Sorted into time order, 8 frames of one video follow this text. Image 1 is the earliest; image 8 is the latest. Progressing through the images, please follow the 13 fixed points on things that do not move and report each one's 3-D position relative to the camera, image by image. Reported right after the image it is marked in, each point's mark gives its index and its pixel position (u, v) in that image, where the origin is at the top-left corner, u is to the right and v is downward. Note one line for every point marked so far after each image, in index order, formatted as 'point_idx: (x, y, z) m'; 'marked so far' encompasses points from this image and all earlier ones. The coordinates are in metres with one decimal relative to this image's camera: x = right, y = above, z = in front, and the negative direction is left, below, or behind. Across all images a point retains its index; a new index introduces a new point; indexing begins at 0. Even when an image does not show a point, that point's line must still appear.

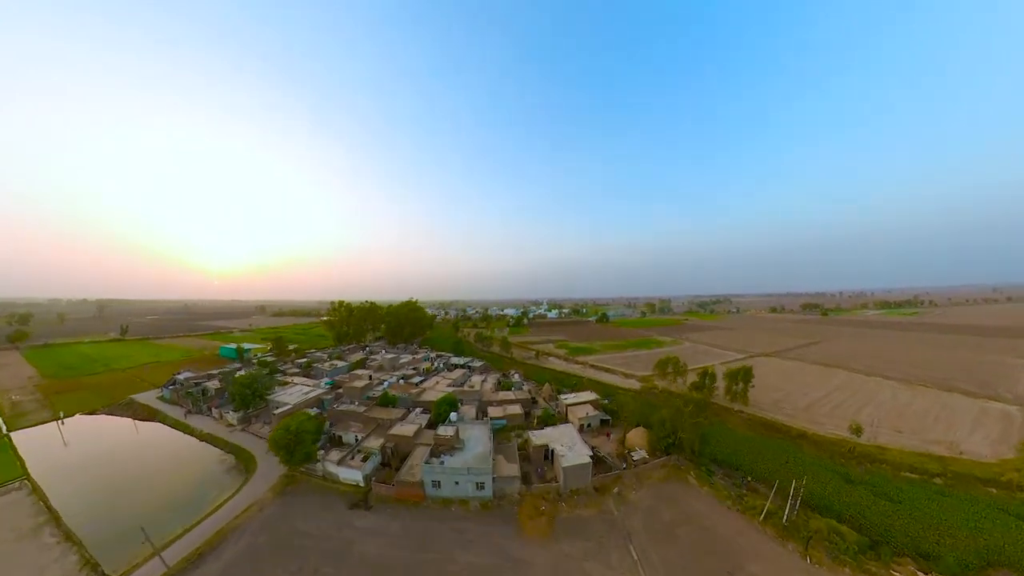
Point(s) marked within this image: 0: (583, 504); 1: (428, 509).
0: (+4.0, -12.1, +17.2) m
1: (-5.0, -13.0, +18.1) m
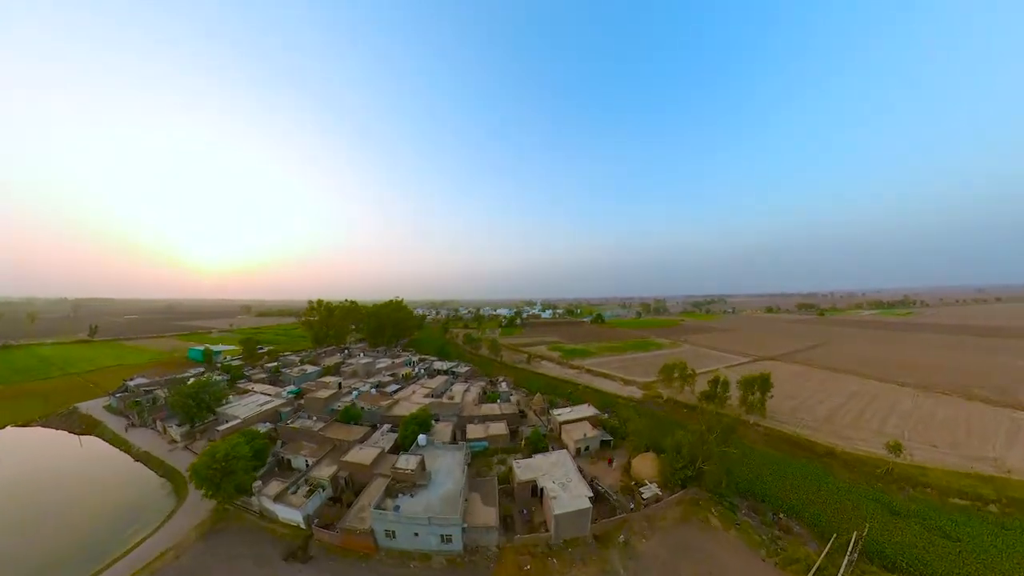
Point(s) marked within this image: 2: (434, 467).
0: (+2.9, -11.8, +13.3) m
1: (-6.1, -12.7, +14.0) m
2: (-4.3, -10.0, +17.1) m
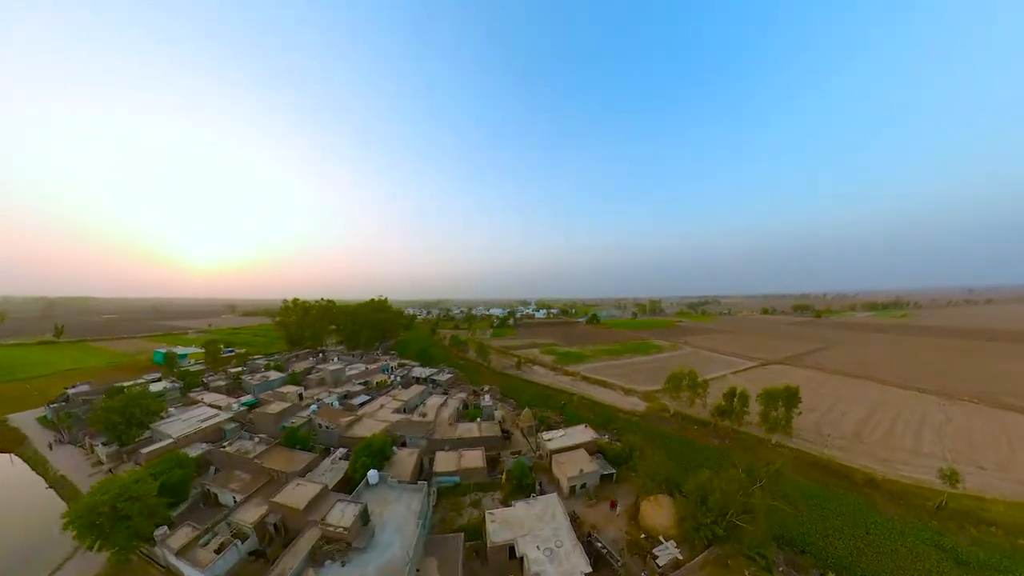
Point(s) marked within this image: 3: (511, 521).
0: (+1.9, -11.5, +9.3) m
1: (-7.2, -12.4, +9.9) m
2: (-5.4, -9.7, +13.0) m
3: (0.0, -9.6, +12.7) m
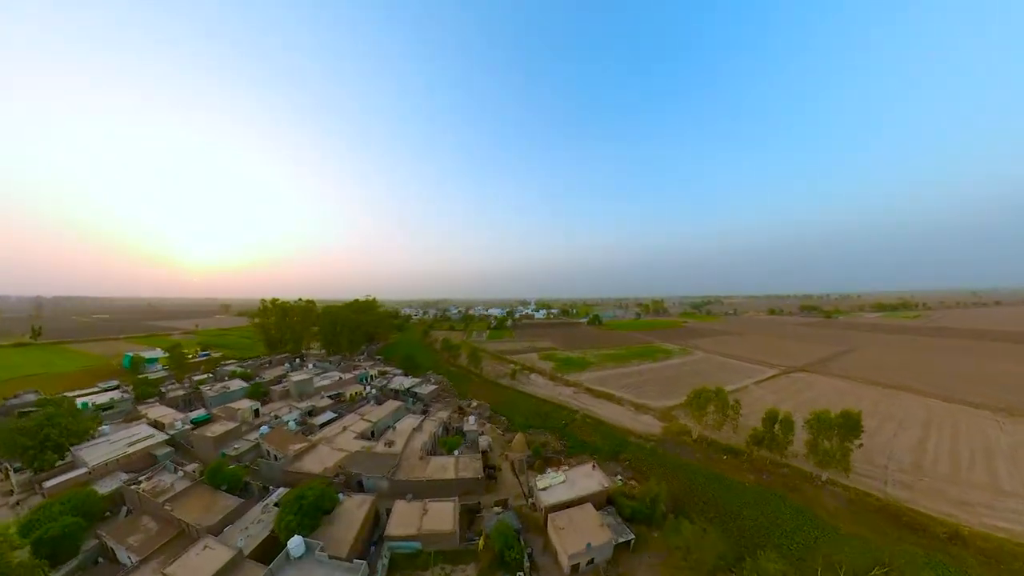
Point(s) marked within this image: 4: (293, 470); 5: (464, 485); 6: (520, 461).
0: (+1.1, -11.5, +4.9) m
1: (-7.9, -12.3, +5.5) m
2: (-6.2, -9.6, +8.6) m
3: (-0.8, -9.5, +8.3) m
4: (-12.5, -10.5, +17.9) m
5: (-2.3, -9.8, +15.4) m
6: (+0.5, -9.7, +18.0) m
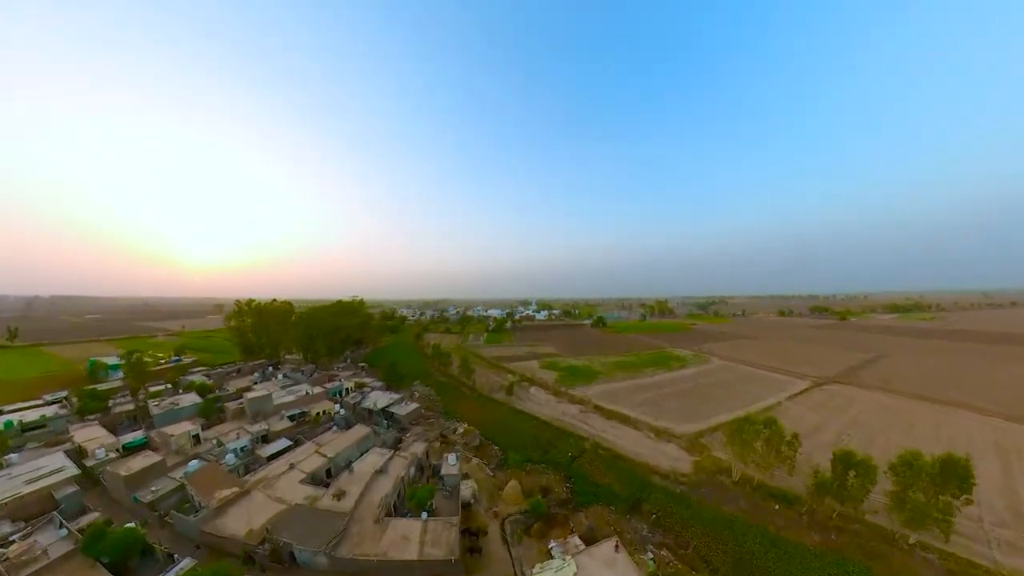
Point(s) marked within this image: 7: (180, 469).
0: (+0.6, -11.5, +0.2) m
1: (-8.4, -12.3, +0.9) m
2: (-6.6, -9.6, +4.0) m
3: (-1.2, -9.5, +3.7) m
4: (-13.0, -10.5, +13.3) m
5: (-2.8, -9.8, +10.7) m
6: (+0.1, -9.7, +13.3) m
7: (-20.1, -11.1, +18.9) m
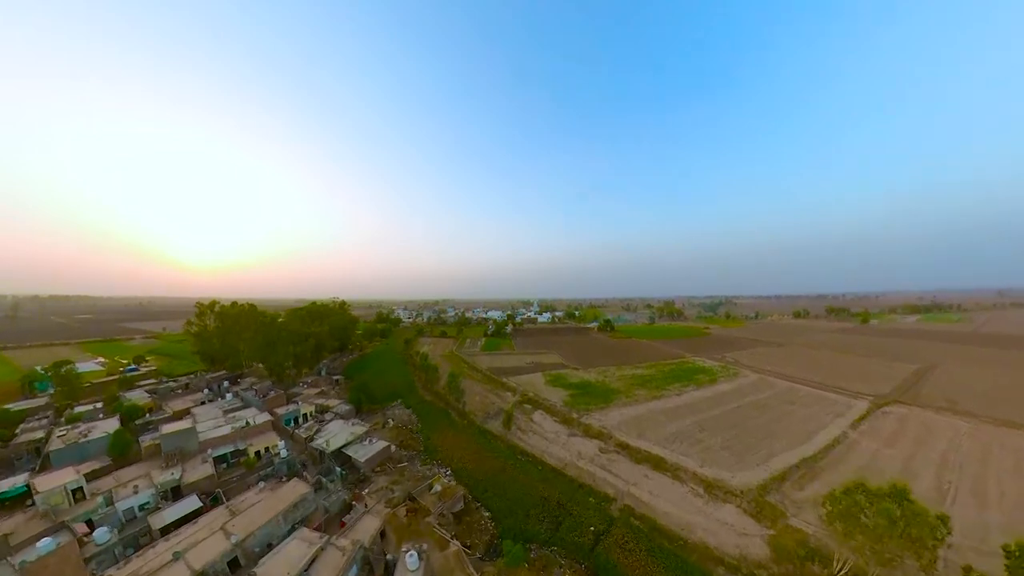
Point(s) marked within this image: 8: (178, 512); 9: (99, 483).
0: (+0.4, -11.5, -5.8) m
1: (-8.7, -12.3, -5.1) m
2: (-6.9, -9.7, -2.0) m
3: (-1.5, -9.6, -2.4) m
4: (-13.1, -10.5, +7.3) m
5: (-3.0, -9.9, +4.7) m
6: (-0.1, -9.8, +7.3) m
7: (-20.3, -11.1, +13.0) m
8: (-16.1, -10.7, +15.2) m
9: (-23.3, -11.0, +17.6) m
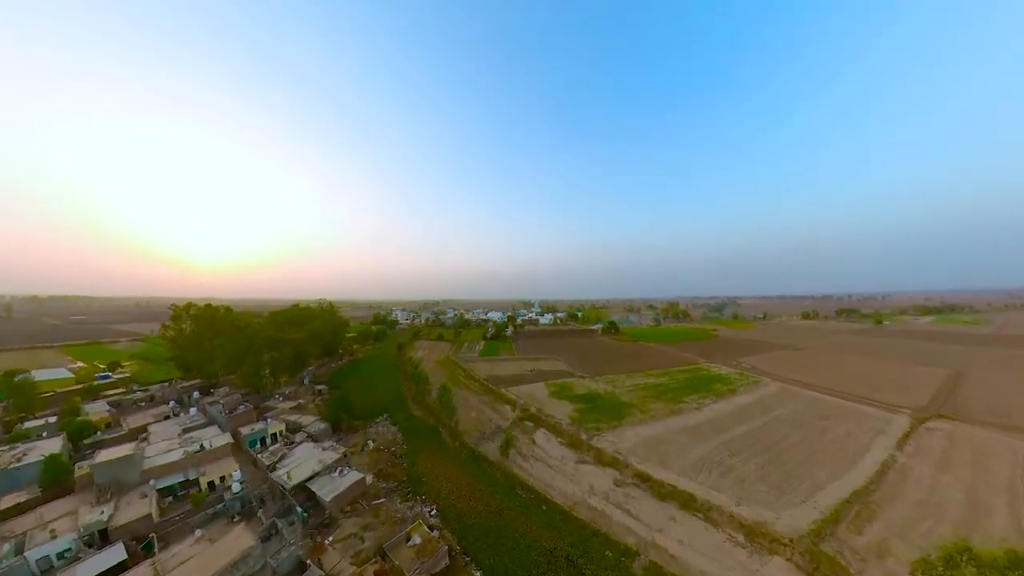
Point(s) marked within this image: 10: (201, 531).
0: (+0.2, -11.6, -8.9) m
1: (-8.9, -12.4, -8.2) m
2: (-7.1, -9.7, -5.1) m
3: (-1.6, -9.6, -5.4) m
4: (-13.3, -10.6, +4.3) m
5: (-3.1, -9.9, +1.6) m
6: (-0.2, -9.9, +4.2) m
7: (-20.4, -11.2, +10.0) m
8: (-16.2, -10.8, +12.1) m
9: (-23.4, -11.1, +14.7) m
10: (-13.9, -10.5, +14.2) m
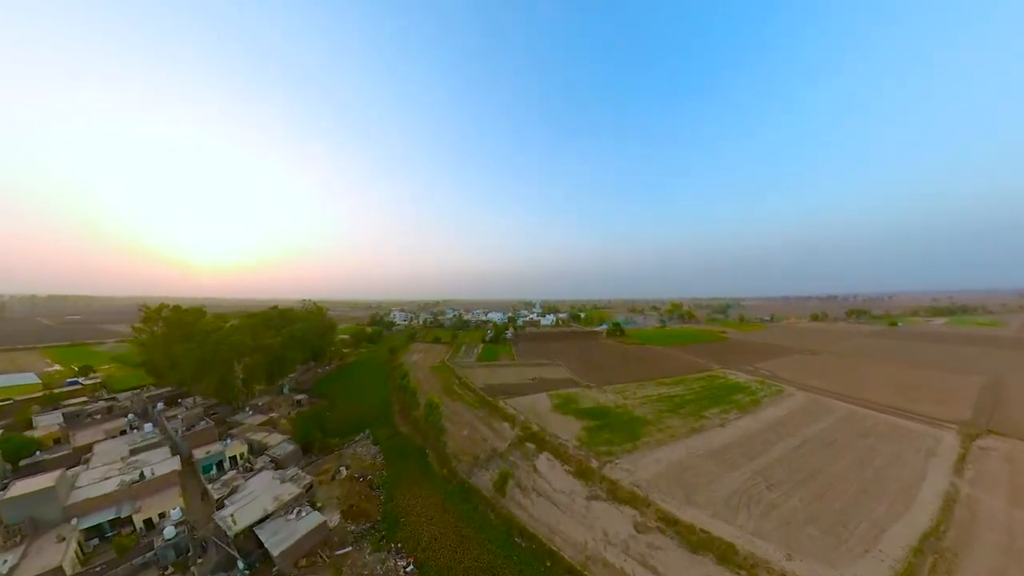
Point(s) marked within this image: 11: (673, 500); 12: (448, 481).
0: (-0.1, -11.6, -11.9) m
1: (-9.1, -12.4, -11.1) m
2: (-7.3, -9.7, -8.0) m
3: (-1.9, -9.6, -8.4) m
4: (-13.5, -10.5, +1.4) m
5: (-3.3, -9.9, -1.4) m
6: (-0.4, -9.8, +1.2) m
7: (-20.6, -11.1, +7.1) m
8: (-16.4, -10.7, +9.2) m
9: (-23.6, -11.0, +11.8) m
10: (-14.1, -10.5, +11.2) m
11: (+7.8, -10.4, +14.8) m
12: (-3.5, -10.4, +16.8) m
